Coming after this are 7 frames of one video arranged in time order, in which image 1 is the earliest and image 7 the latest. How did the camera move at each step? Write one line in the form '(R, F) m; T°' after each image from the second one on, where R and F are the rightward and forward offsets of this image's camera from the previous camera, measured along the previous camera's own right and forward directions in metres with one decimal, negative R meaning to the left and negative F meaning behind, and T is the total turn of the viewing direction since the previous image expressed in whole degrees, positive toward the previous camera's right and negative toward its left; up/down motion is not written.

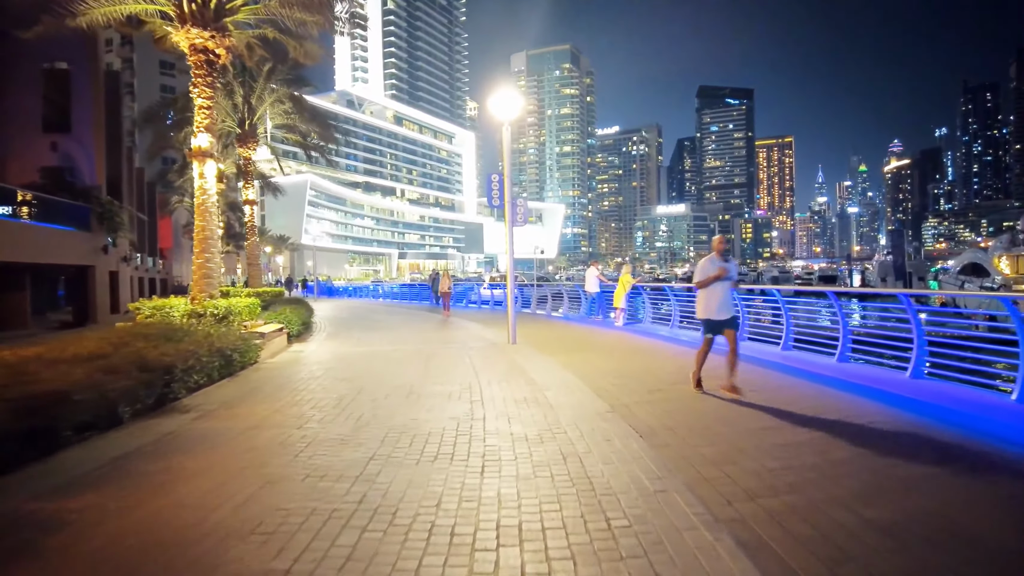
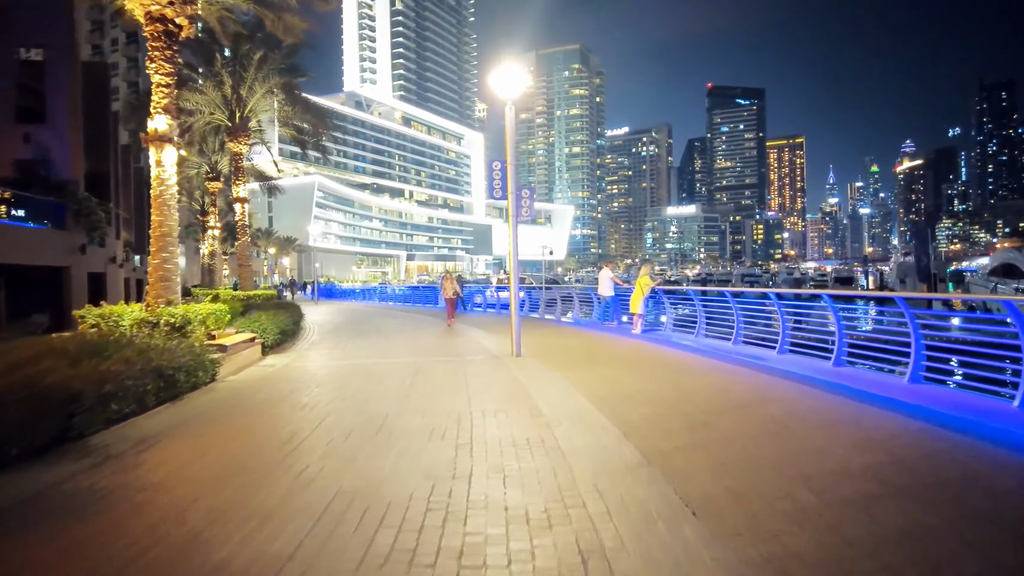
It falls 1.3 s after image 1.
(+0.1, +1.9) m; -1°
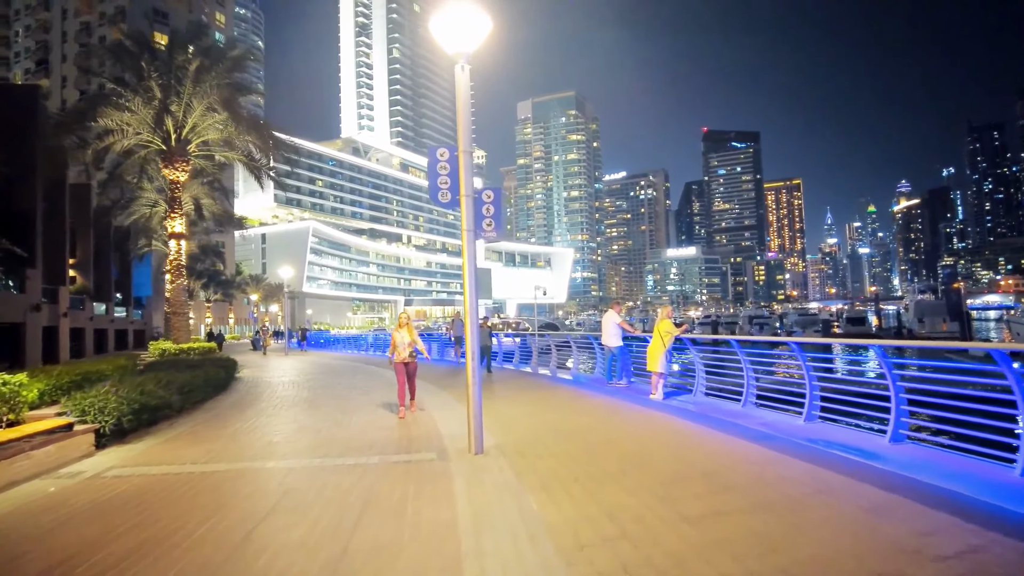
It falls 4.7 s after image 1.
(+0.5, +4.7) m; 0°
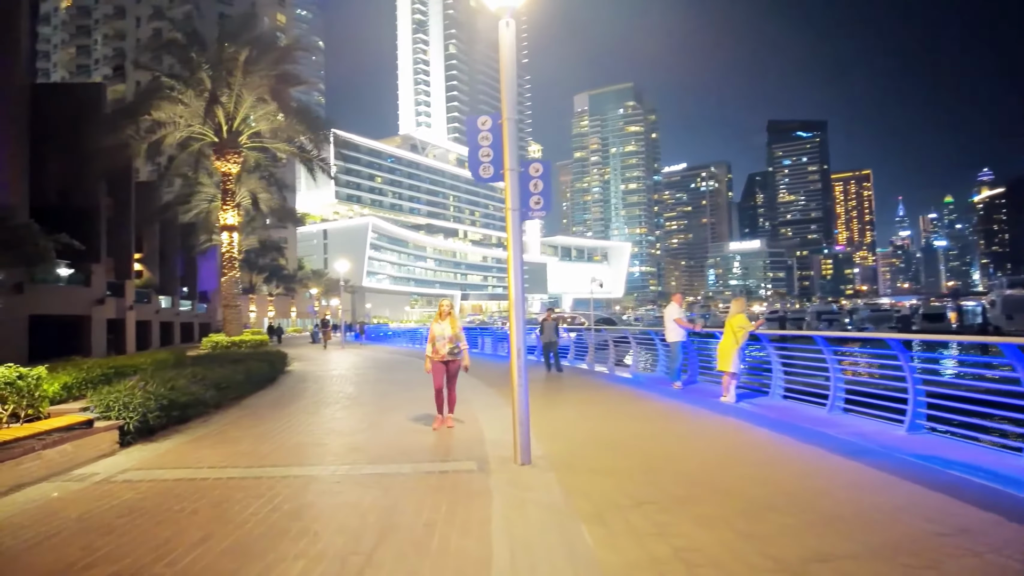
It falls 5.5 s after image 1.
(+0.1, +1.1) m; -5°
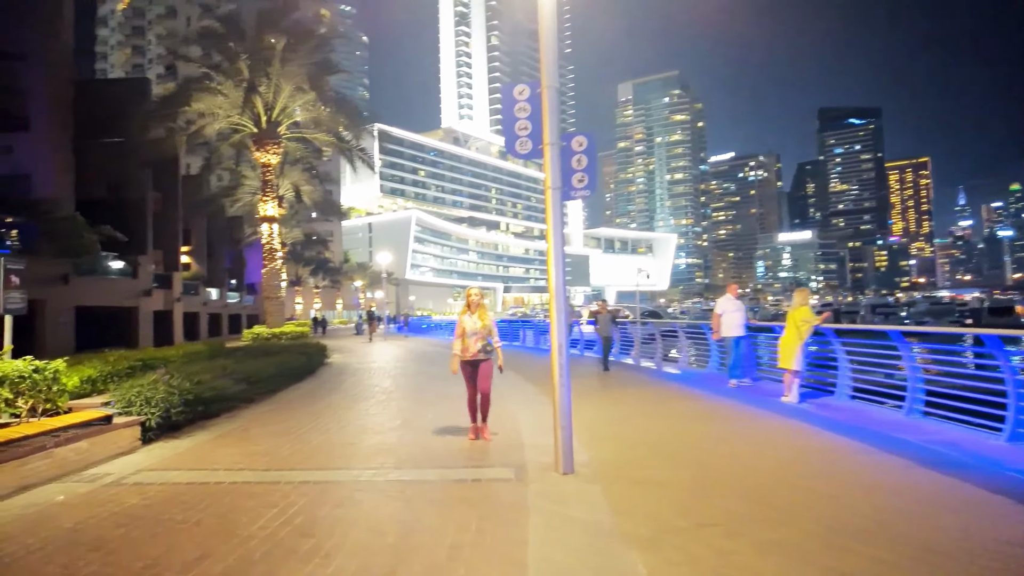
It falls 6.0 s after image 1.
(0.0, +0.7) m; -4°
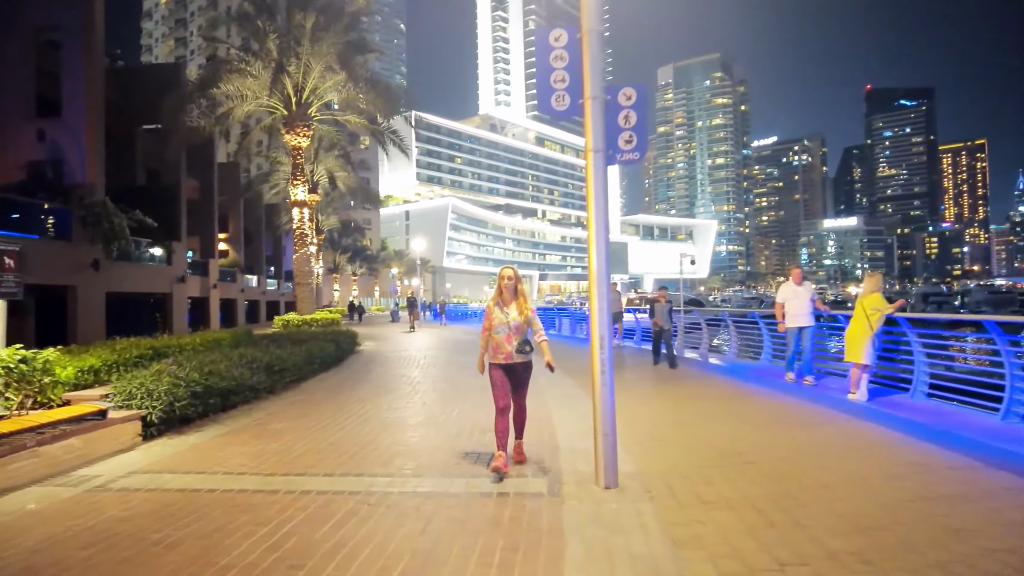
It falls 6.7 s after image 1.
(0.0, +1.0) m; -3°
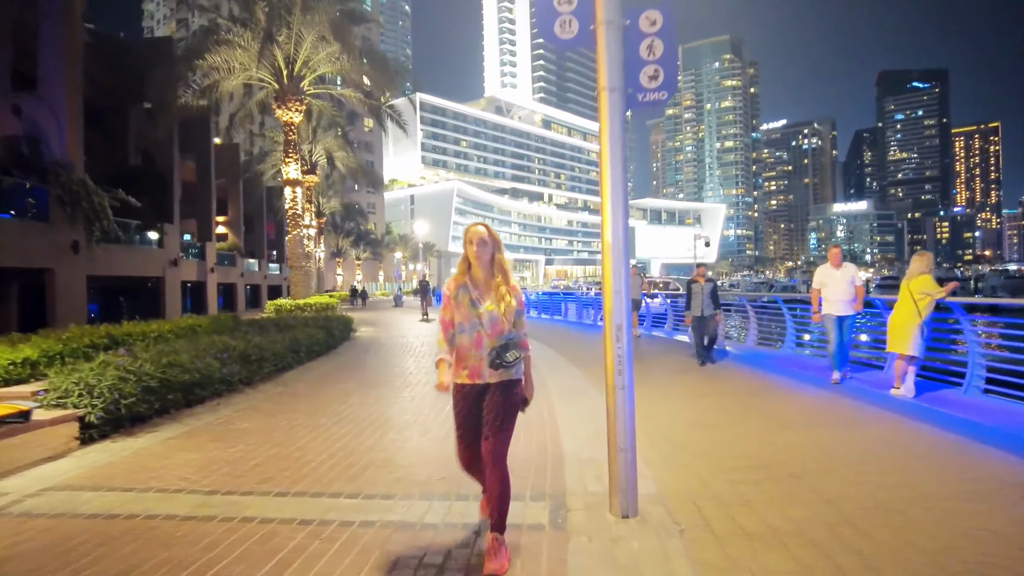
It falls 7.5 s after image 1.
(+0.1, +1.2) m; -1°
